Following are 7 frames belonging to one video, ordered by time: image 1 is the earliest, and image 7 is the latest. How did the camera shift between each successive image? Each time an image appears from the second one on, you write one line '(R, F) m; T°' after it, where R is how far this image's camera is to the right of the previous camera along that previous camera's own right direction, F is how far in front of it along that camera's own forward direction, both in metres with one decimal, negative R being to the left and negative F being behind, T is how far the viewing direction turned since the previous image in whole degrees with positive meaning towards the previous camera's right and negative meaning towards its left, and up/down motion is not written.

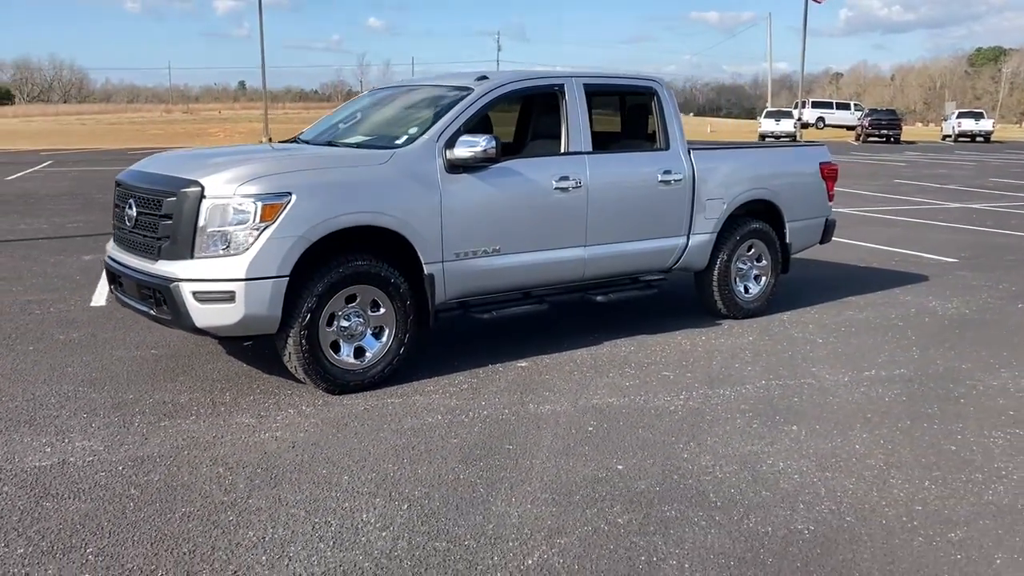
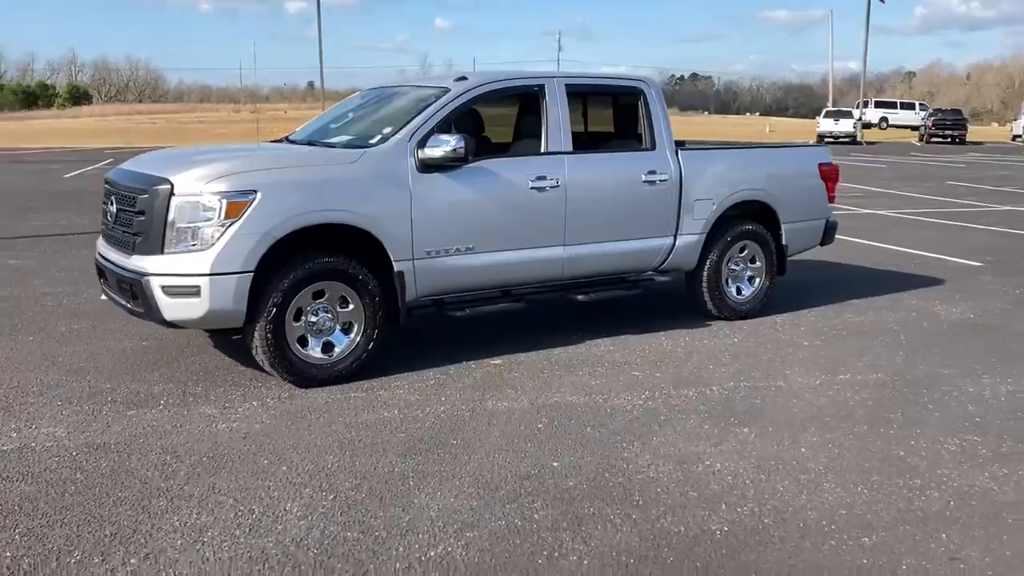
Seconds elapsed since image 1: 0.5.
(+0.6, 0.0) m; -4°
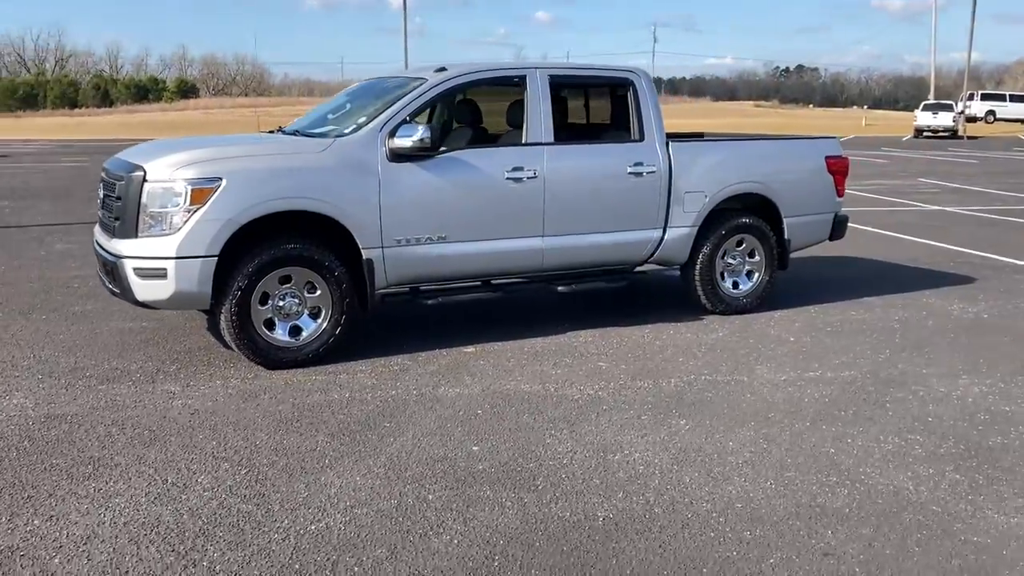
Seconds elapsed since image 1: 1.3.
(+0.8, 0.0) m; -6°
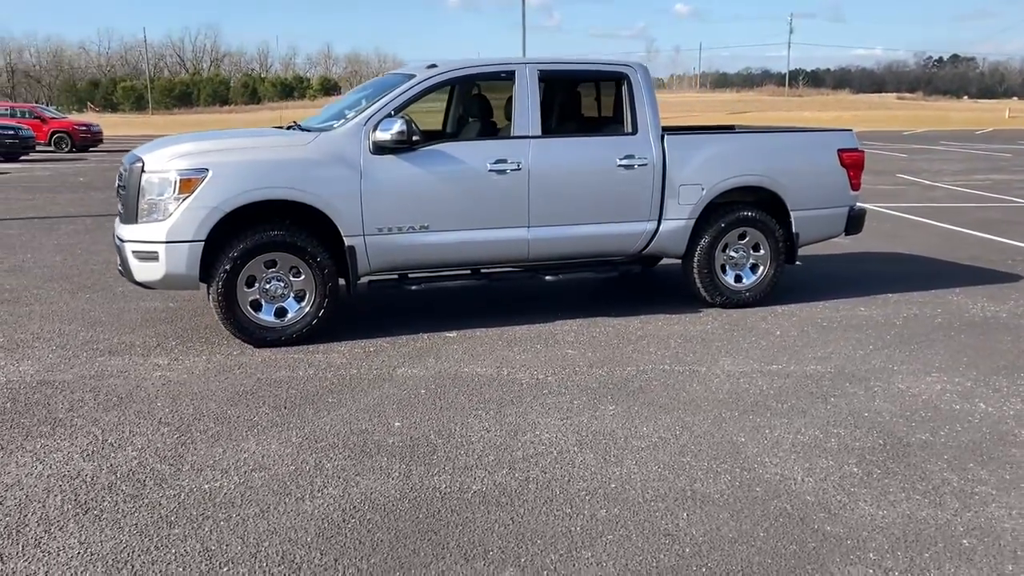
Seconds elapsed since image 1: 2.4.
(+1.1, -0.1) m; -8°
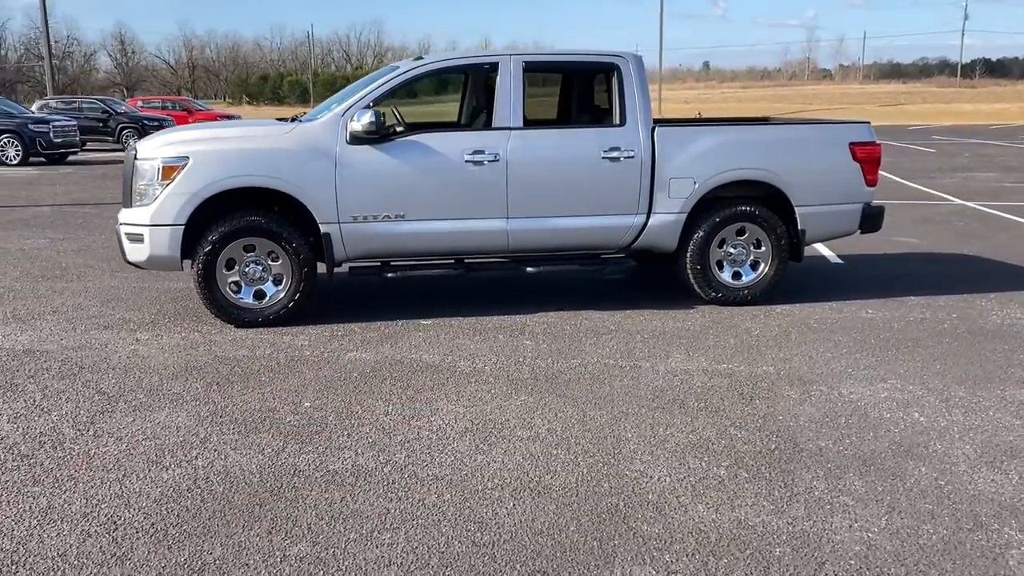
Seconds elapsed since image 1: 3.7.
(+1.3, 0.0) m; -9°
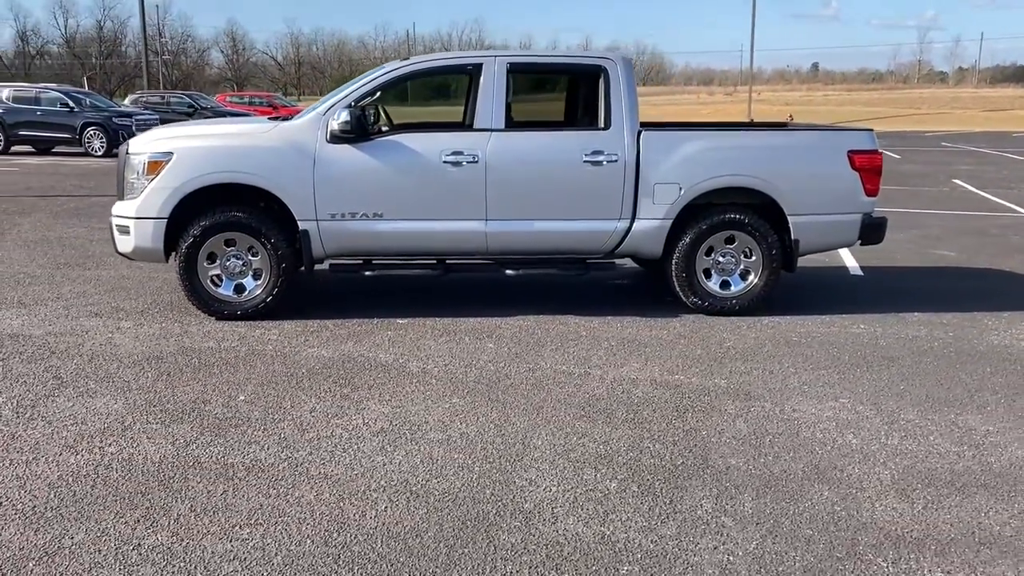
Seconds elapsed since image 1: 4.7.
(+0.9, +0.1) m; -6°
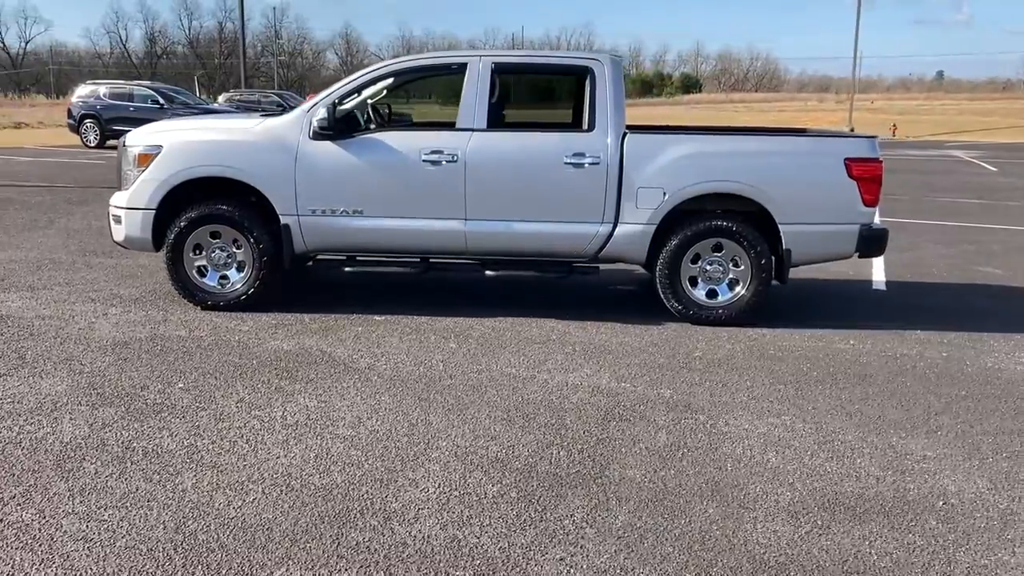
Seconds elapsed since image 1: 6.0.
(+0.9, +0.1) m; -6°
